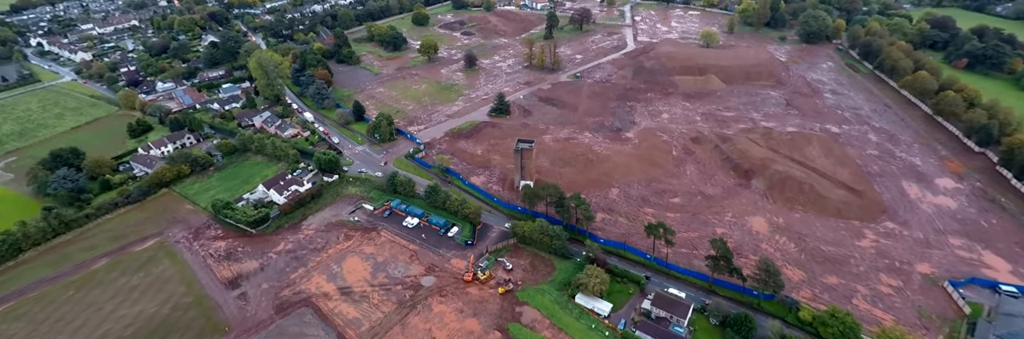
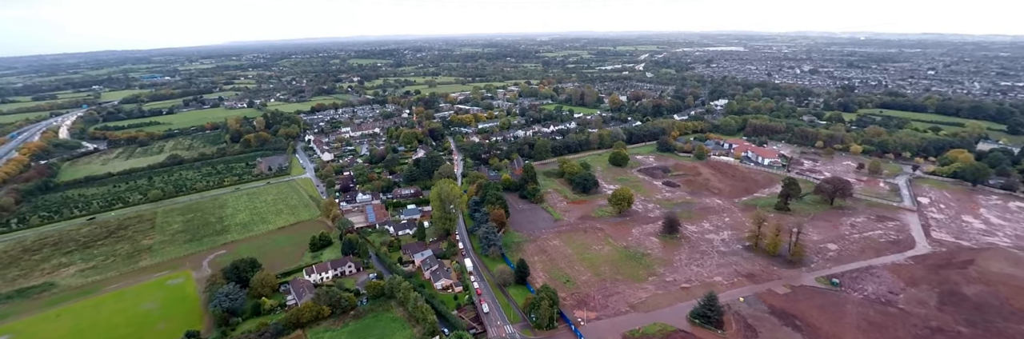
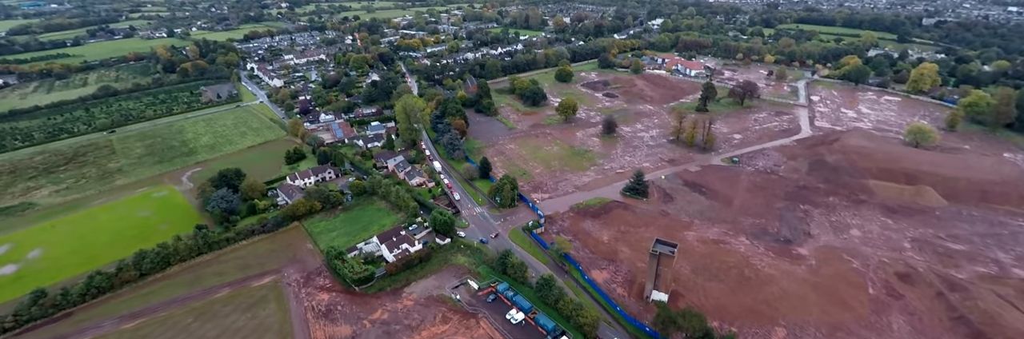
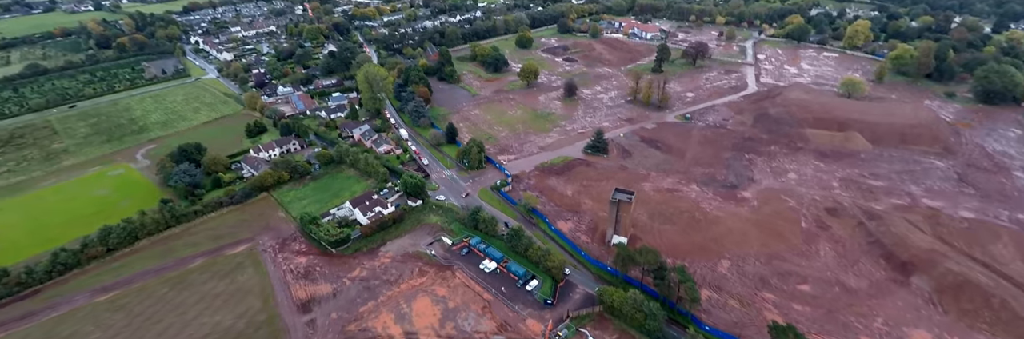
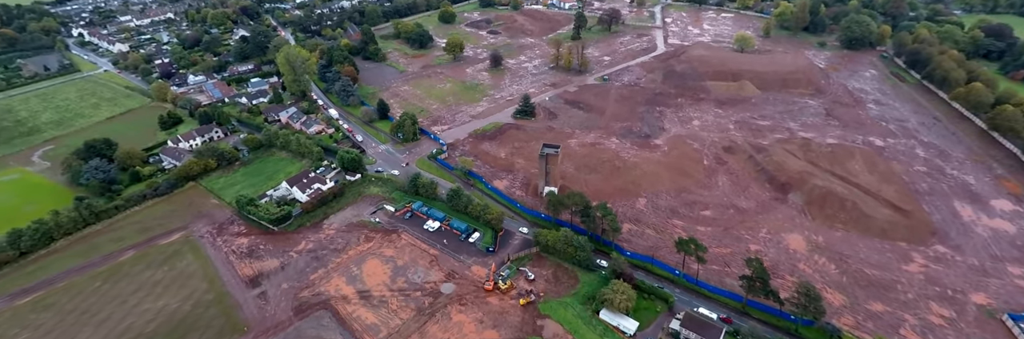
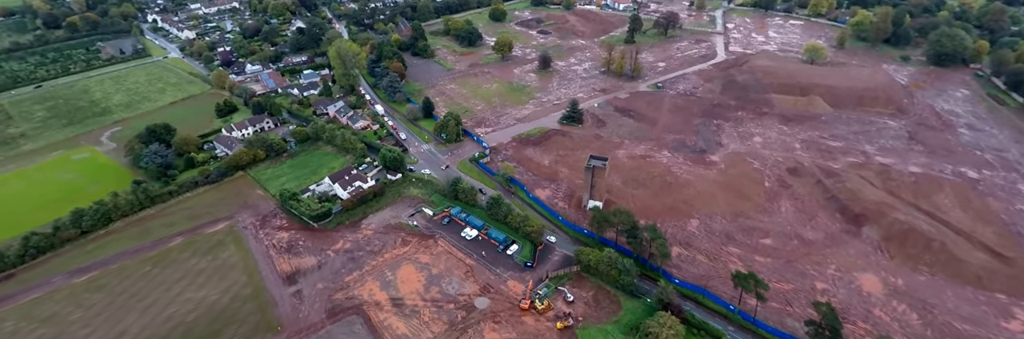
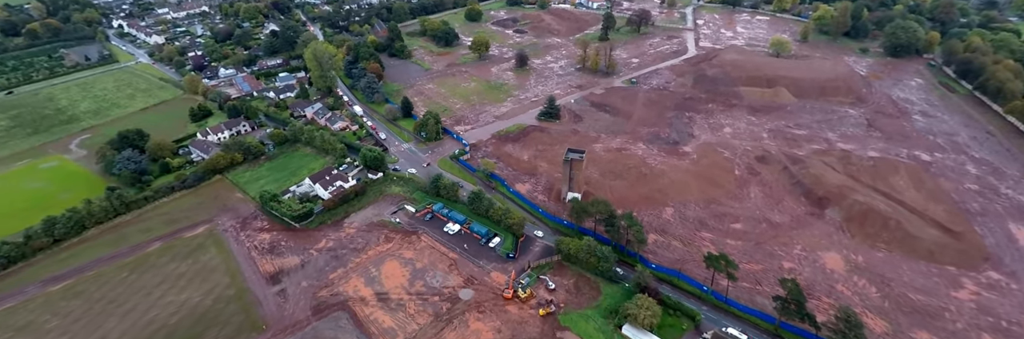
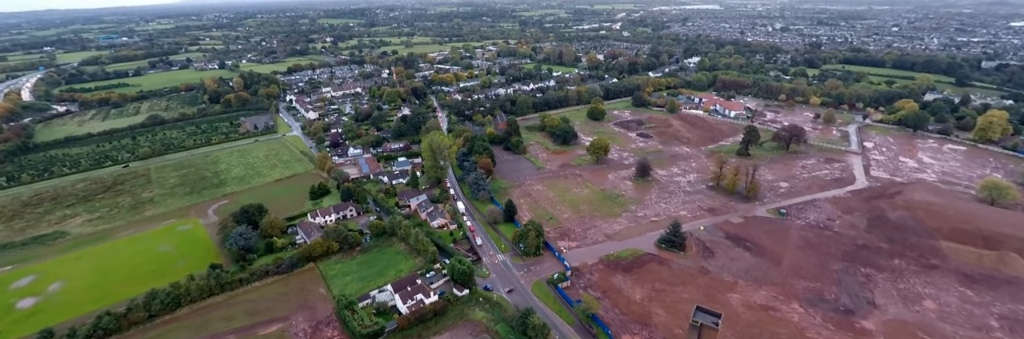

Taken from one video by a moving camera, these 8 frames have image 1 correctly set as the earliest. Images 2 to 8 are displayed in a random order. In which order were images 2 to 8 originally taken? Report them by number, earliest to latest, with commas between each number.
5, 7, 6, 4, 3, 8, 2
